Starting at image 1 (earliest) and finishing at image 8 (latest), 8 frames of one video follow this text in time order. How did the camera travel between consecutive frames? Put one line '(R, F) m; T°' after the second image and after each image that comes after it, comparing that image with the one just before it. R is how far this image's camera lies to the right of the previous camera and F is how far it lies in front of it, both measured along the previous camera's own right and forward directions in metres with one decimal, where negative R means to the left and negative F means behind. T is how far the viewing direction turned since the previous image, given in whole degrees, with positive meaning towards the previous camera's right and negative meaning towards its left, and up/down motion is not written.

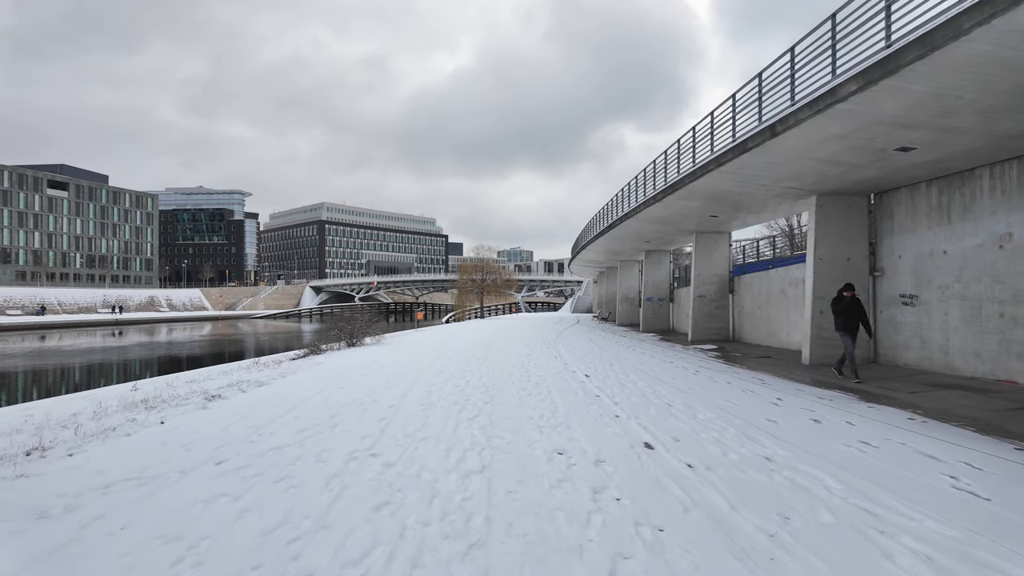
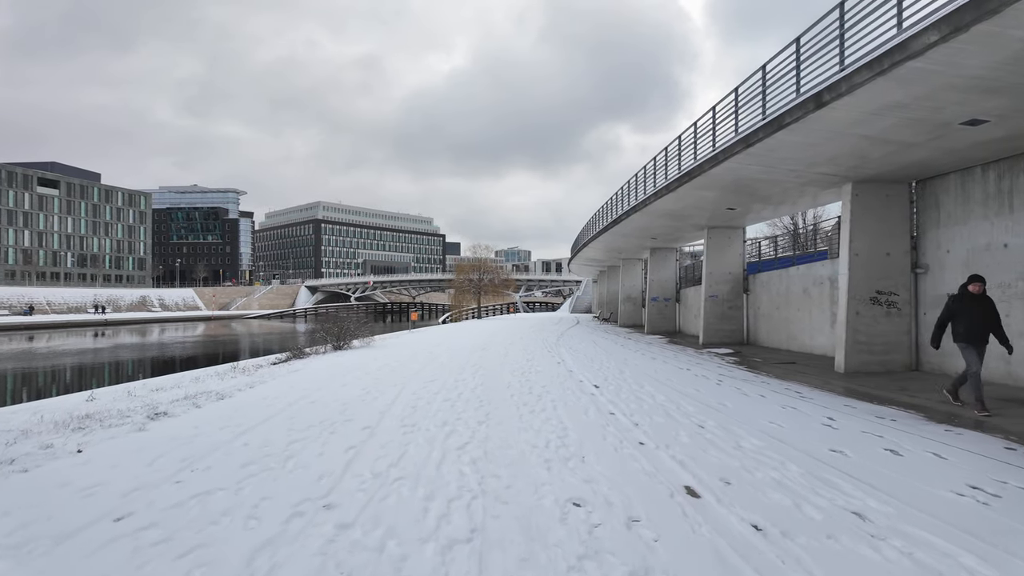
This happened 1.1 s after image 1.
(0.0, +1.4) m; 0°
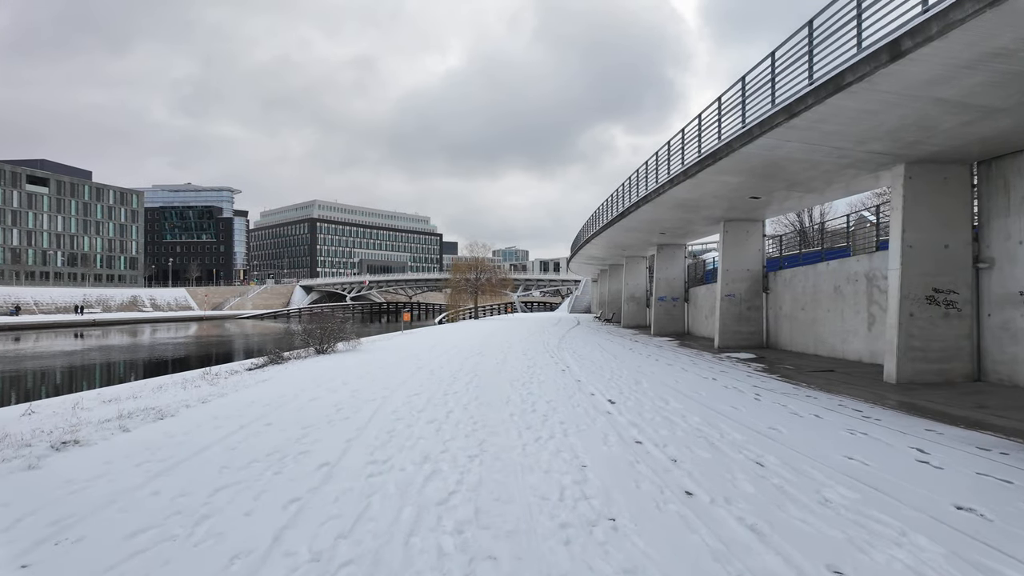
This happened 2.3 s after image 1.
(0.0, +1.5) m; 0°
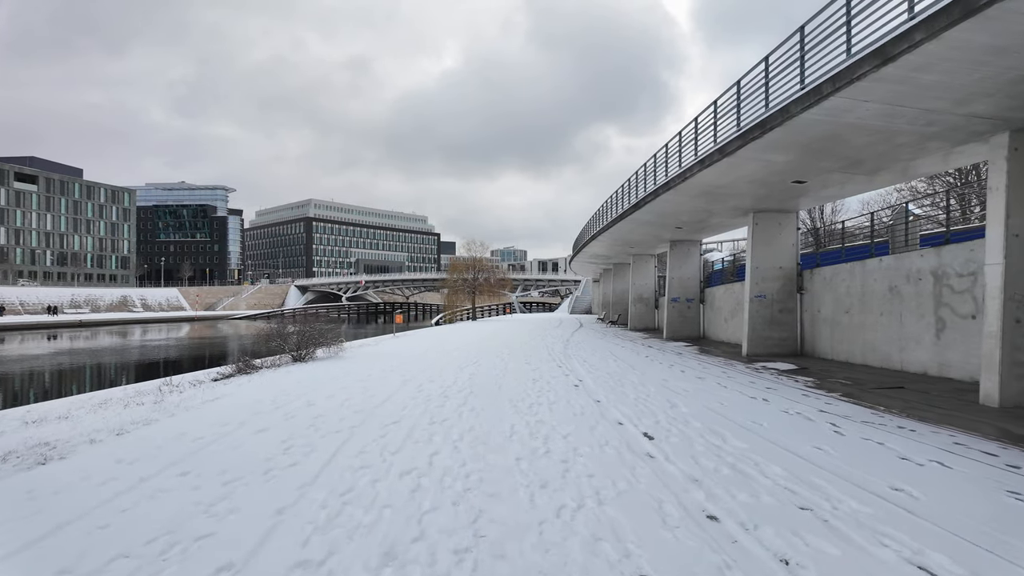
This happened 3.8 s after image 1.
(-0.1, +2.0) m; 0°
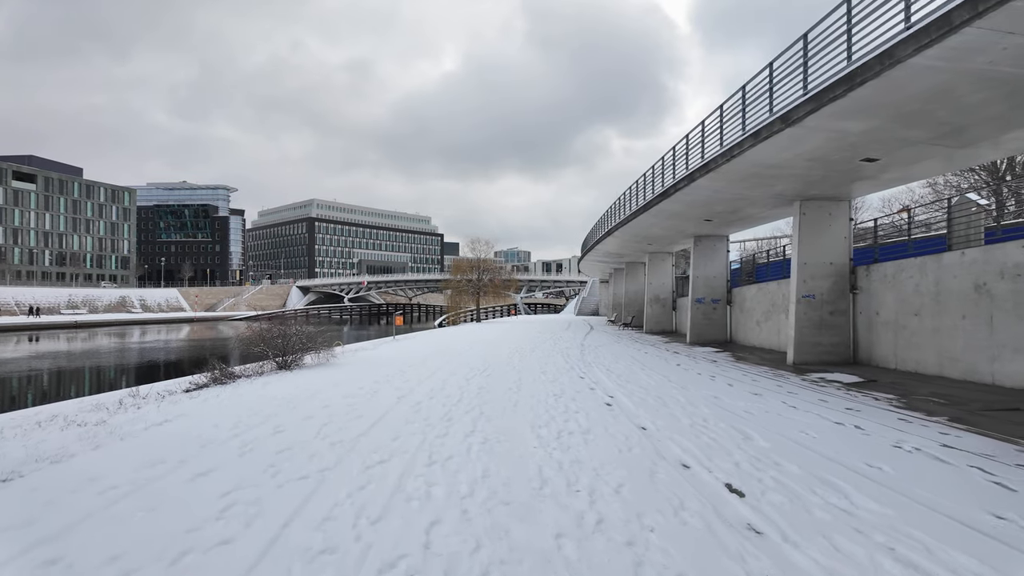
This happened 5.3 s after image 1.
(-0.2, +1.8) m; 0°
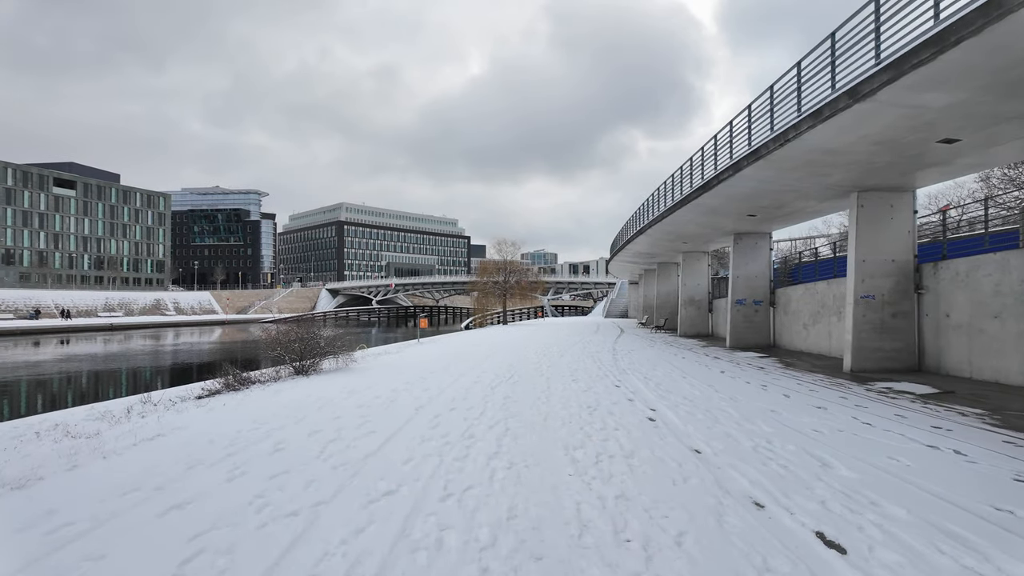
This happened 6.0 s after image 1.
(0.0, +0.9) m; -3°
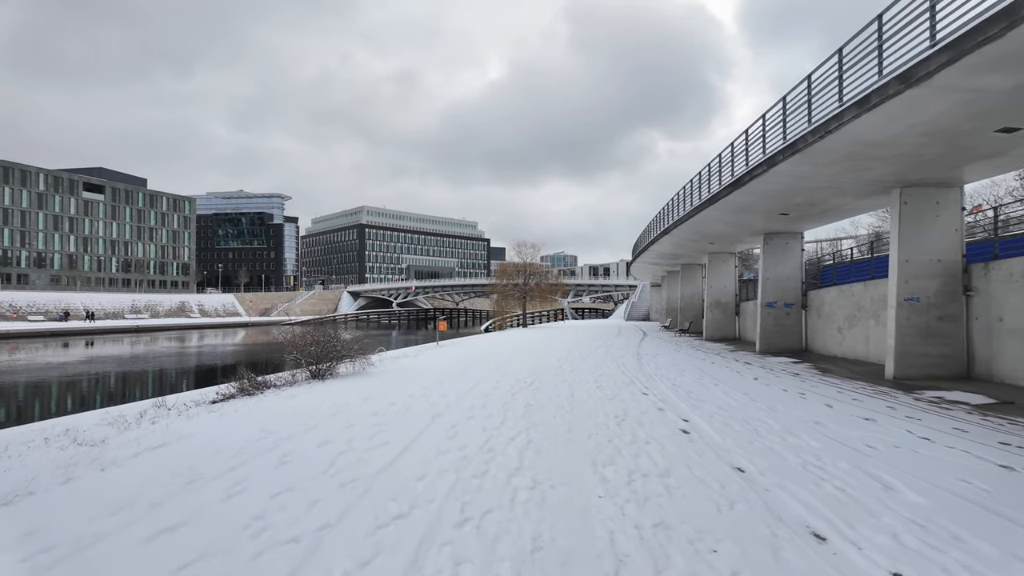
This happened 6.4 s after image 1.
(0.0, +0.5) m; -2°
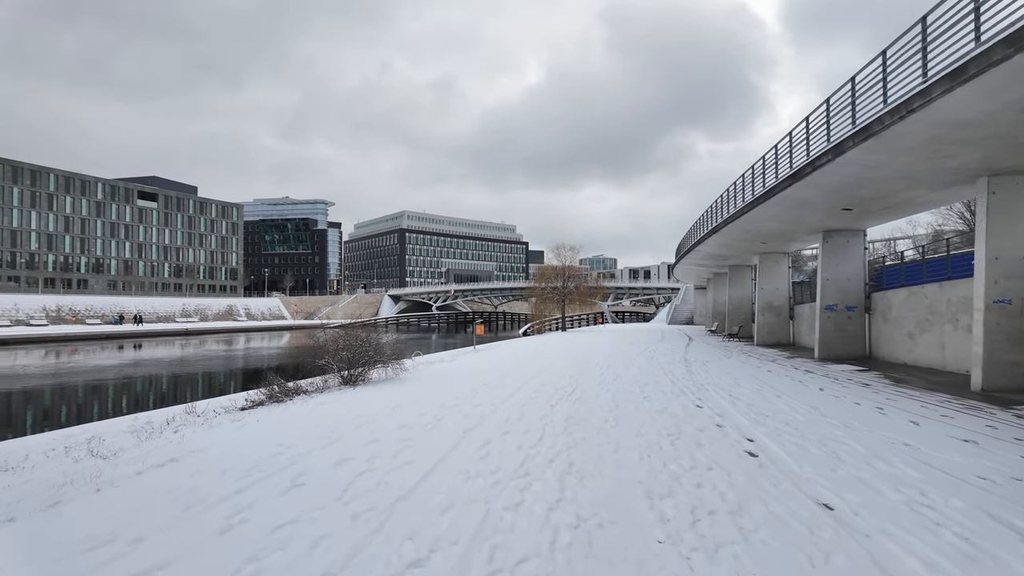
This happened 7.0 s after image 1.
(0.0, +0.7) m; -4°
